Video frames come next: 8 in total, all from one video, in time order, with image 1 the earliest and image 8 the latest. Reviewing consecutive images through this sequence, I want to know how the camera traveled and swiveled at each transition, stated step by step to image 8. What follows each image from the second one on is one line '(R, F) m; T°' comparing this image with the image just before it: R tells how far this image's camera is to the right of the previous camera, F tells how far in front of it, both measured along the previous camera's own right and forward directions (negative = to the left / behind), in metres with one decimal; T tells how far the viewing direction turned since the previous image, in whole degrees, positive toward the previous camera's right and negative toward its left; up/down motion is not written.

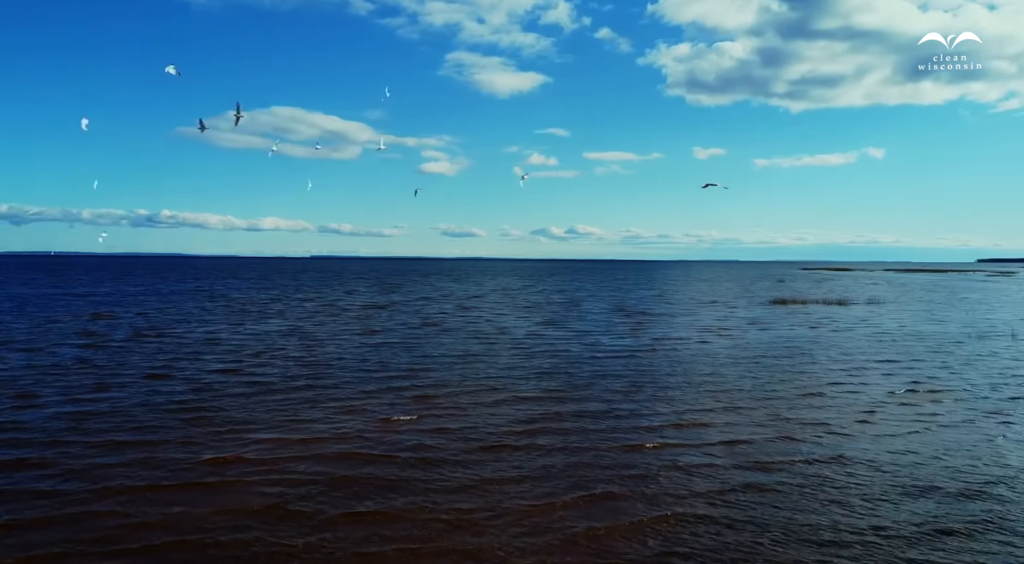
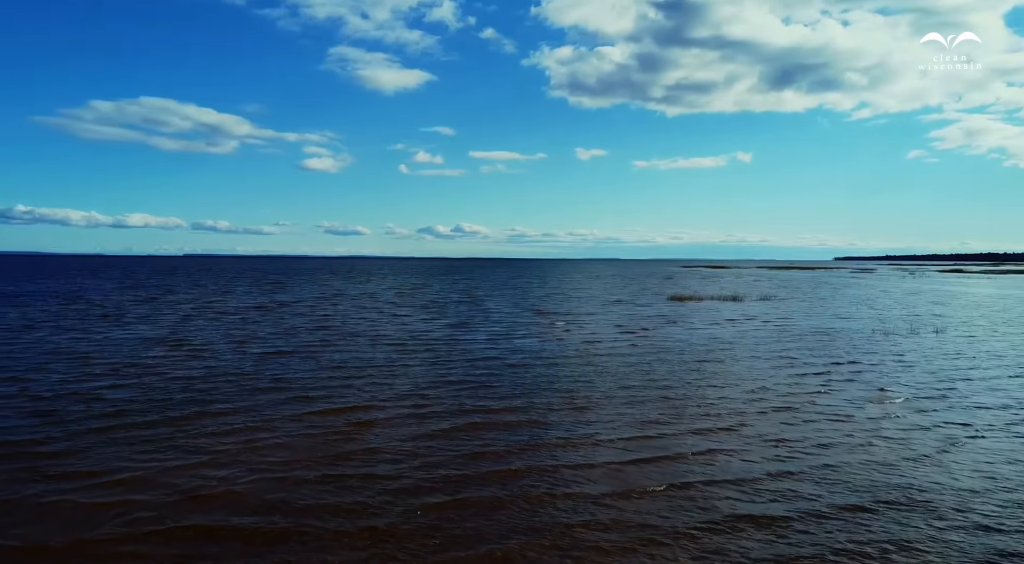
(+6.5, +5.3) m; +2°
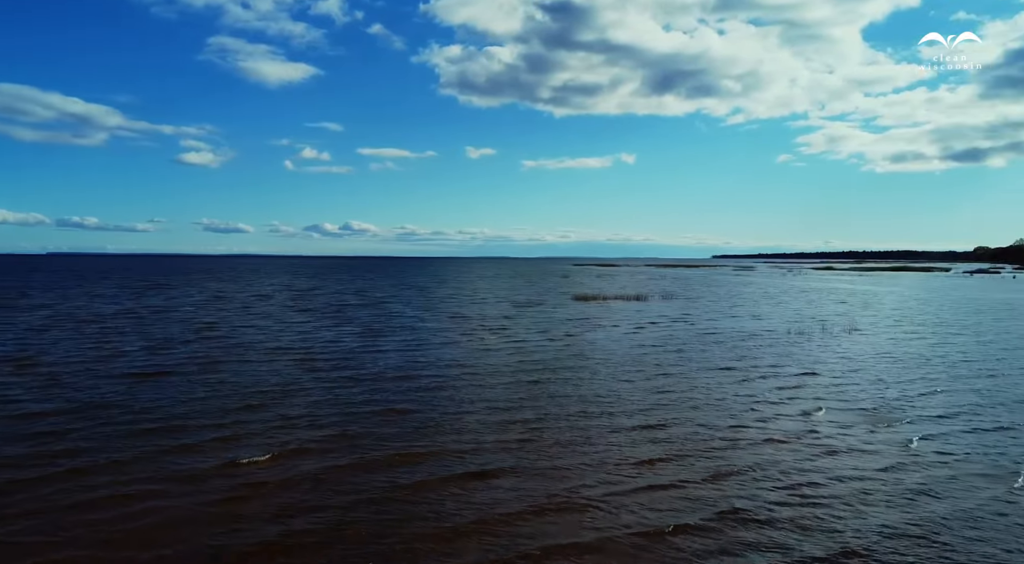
(-1.0, +3.3) m; +8°
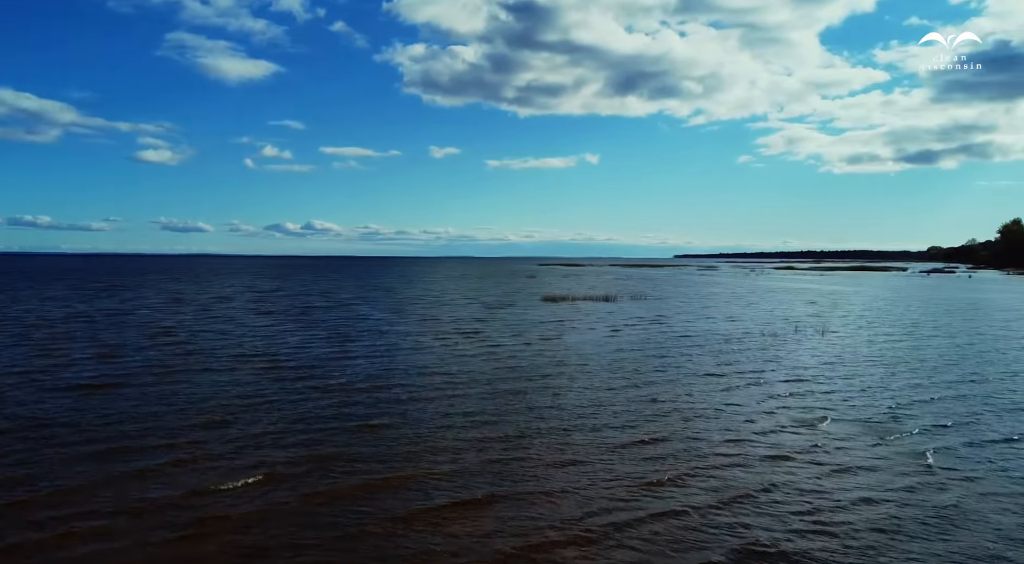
(+3.2, -6.0) m; -16°
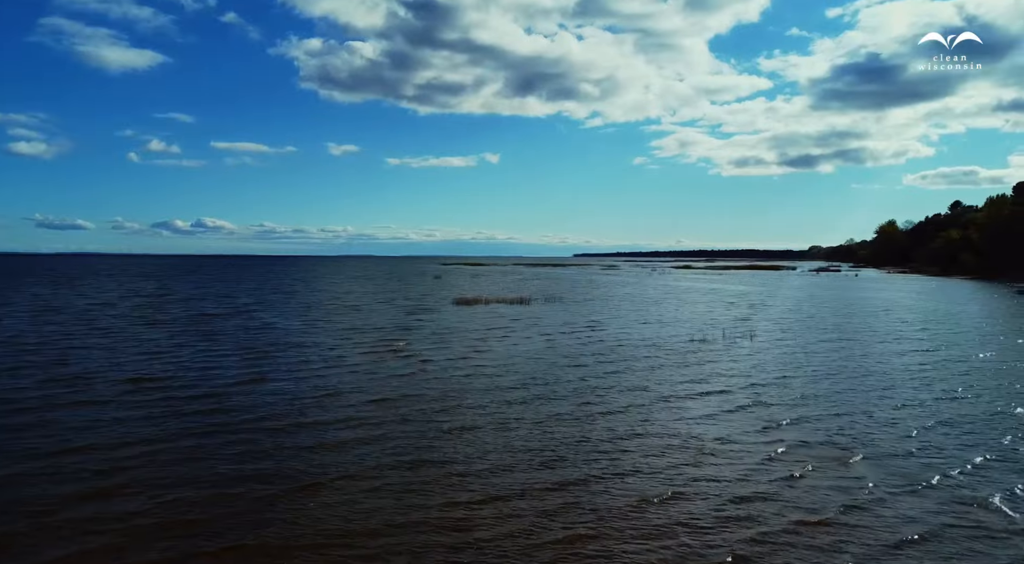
(-1.1, +3.0) m; +7°
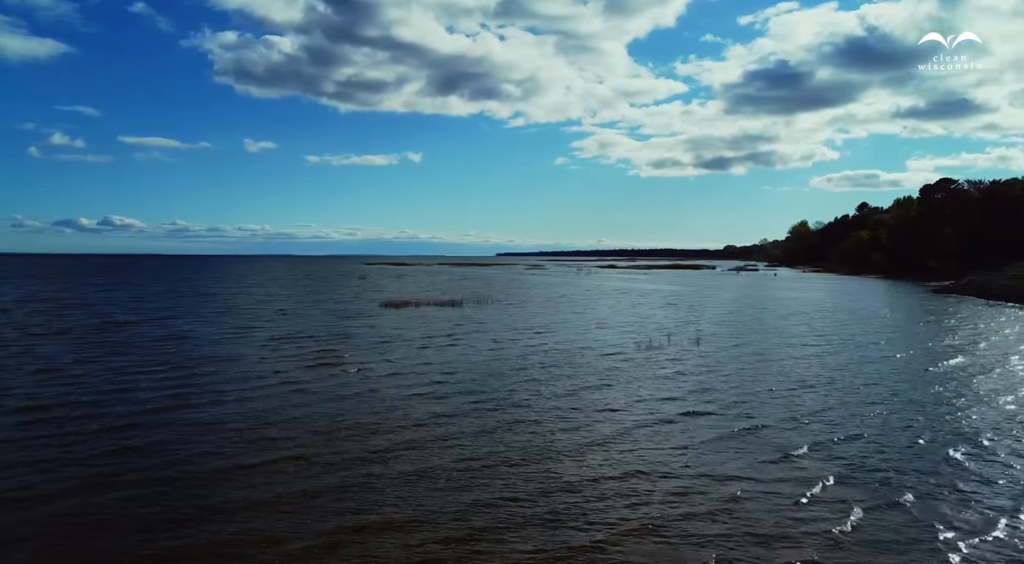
(-0.9, +2.4) m; +6°
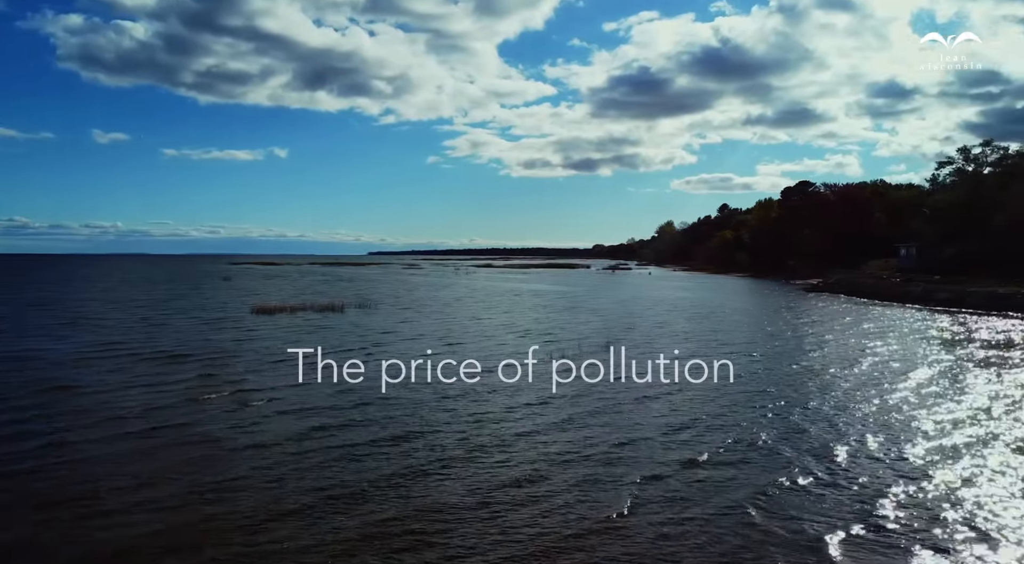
(-1.6, +3.3) m; +9°
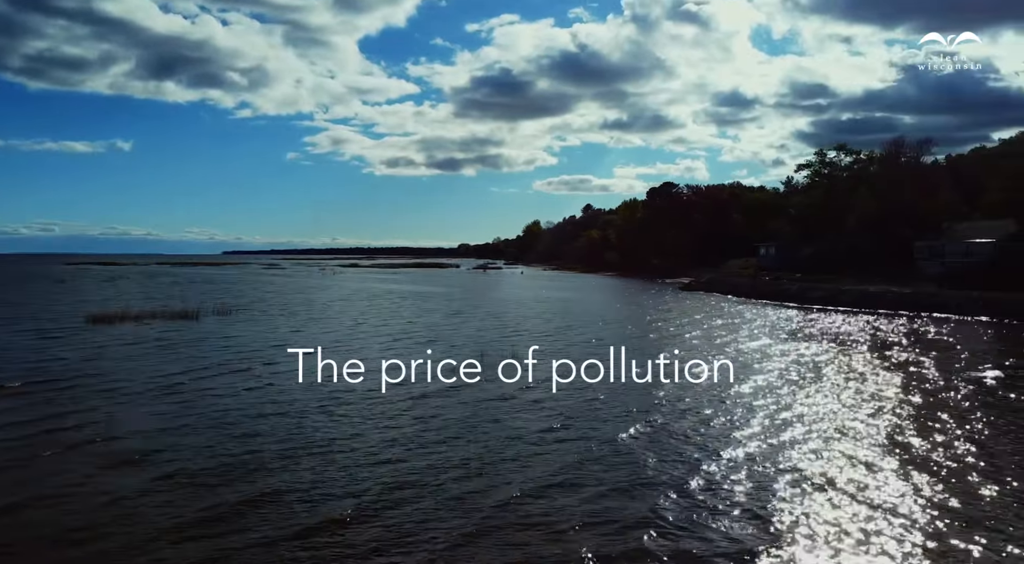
(-1.6, +3.1) m; +10°
